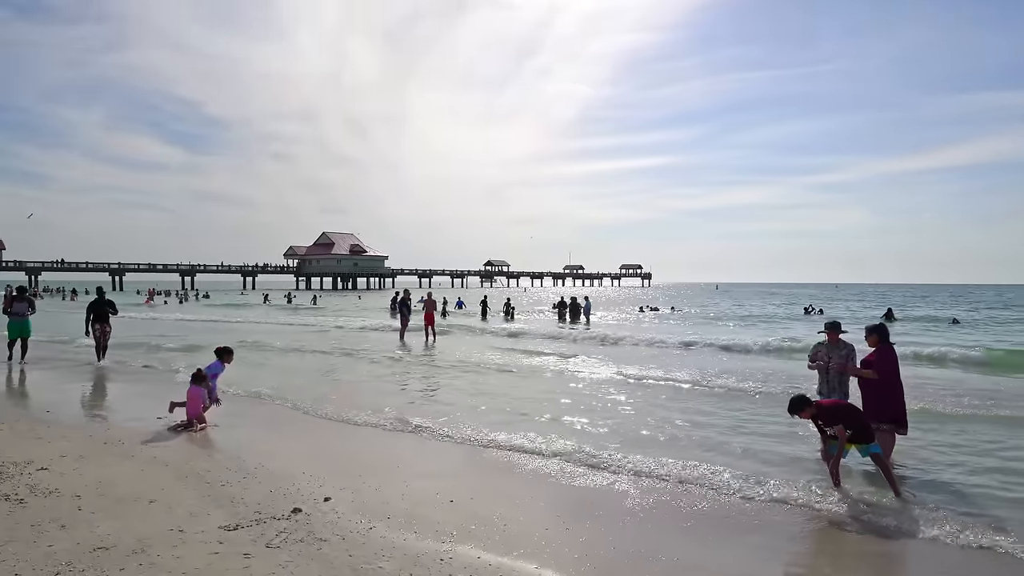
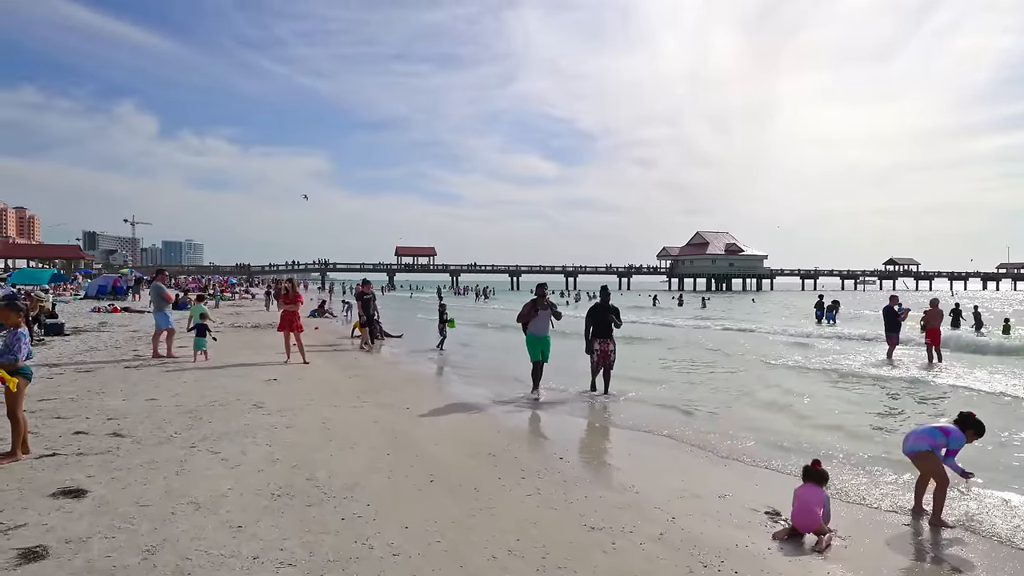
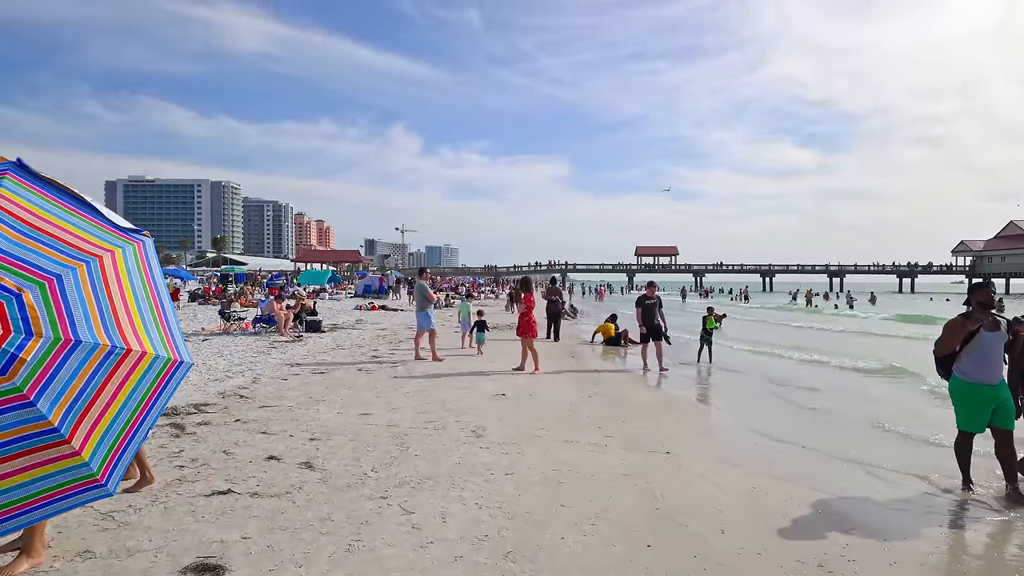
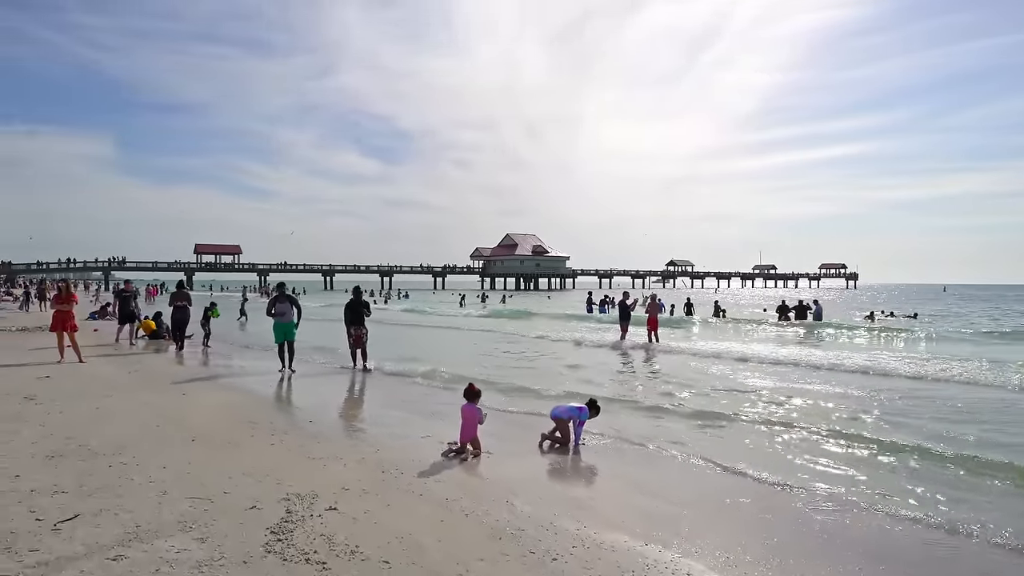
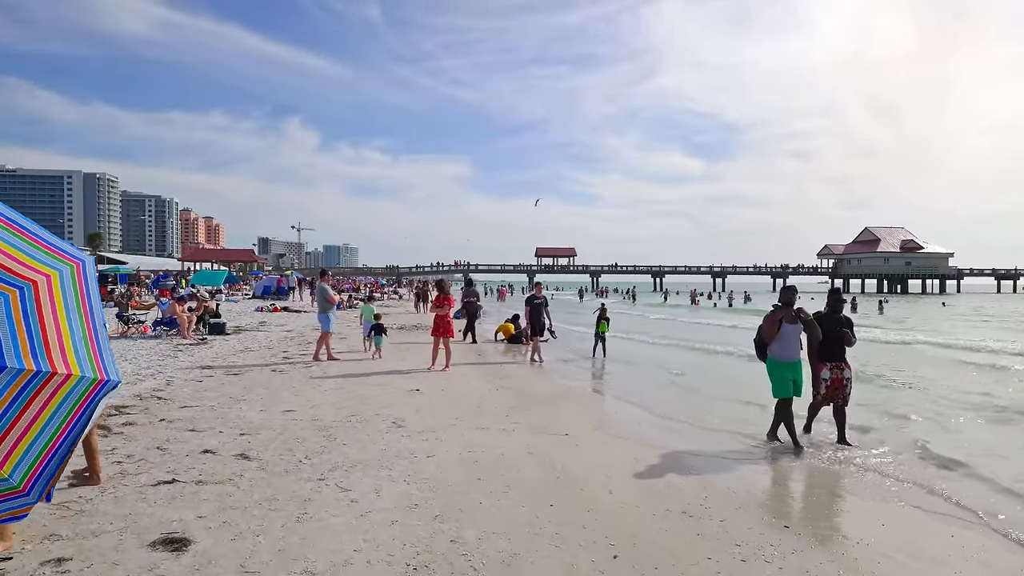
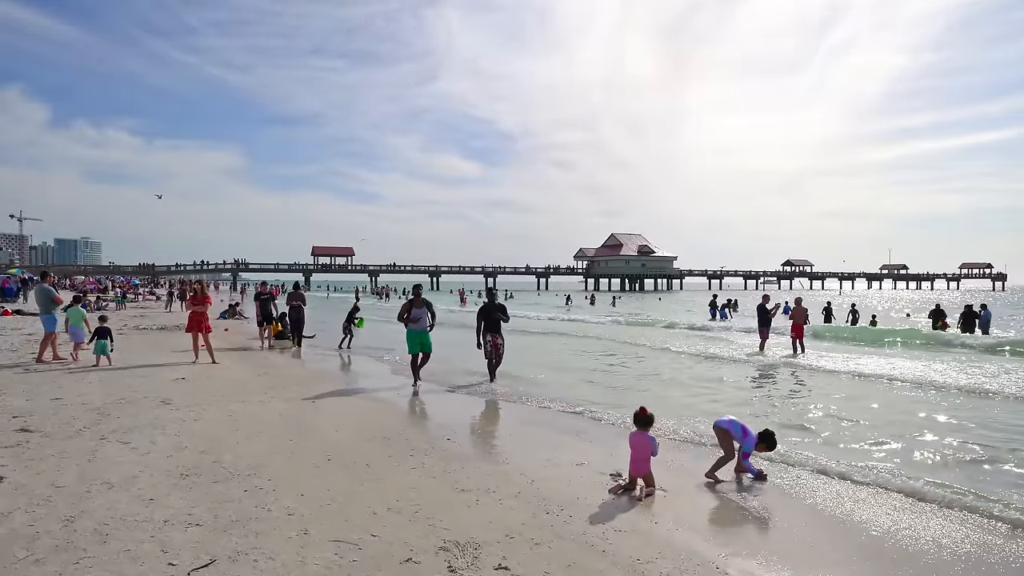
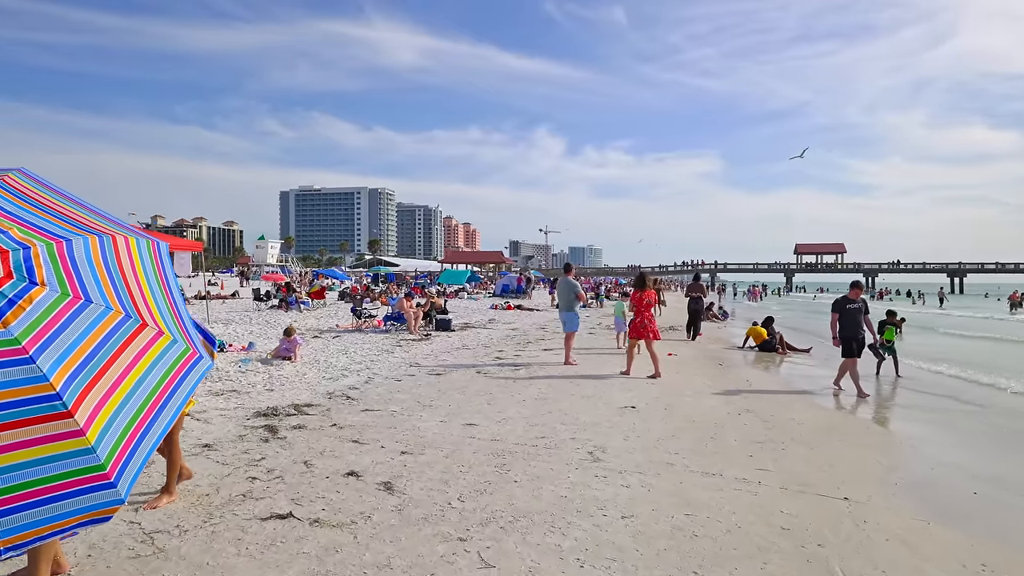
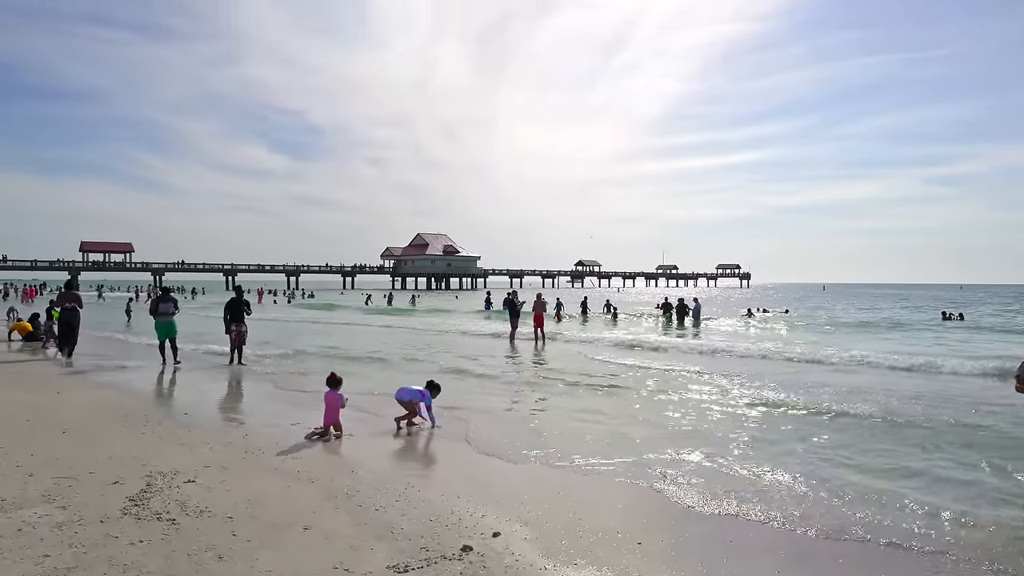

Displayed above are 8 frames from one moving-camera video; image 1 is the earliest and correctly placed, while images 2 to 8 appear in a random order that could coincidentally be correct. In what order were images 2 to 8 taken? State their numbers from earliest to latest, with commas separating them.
8, 4, 6, 2, 5, 3, 7
